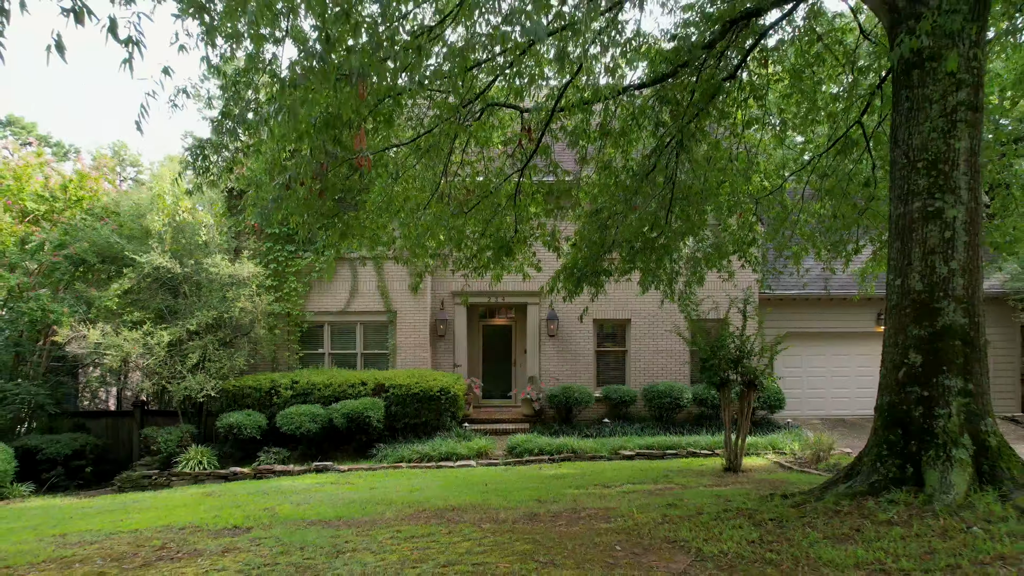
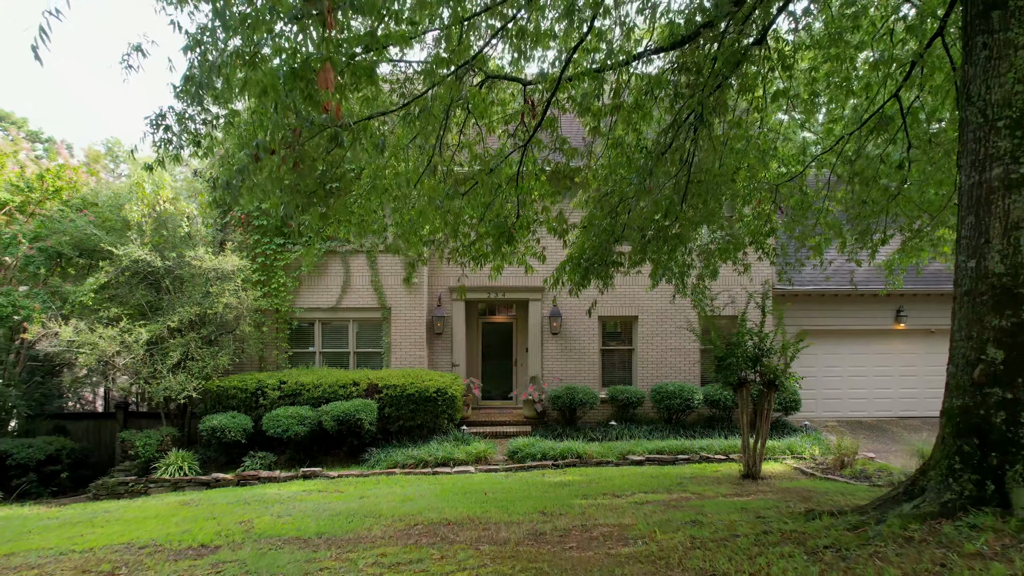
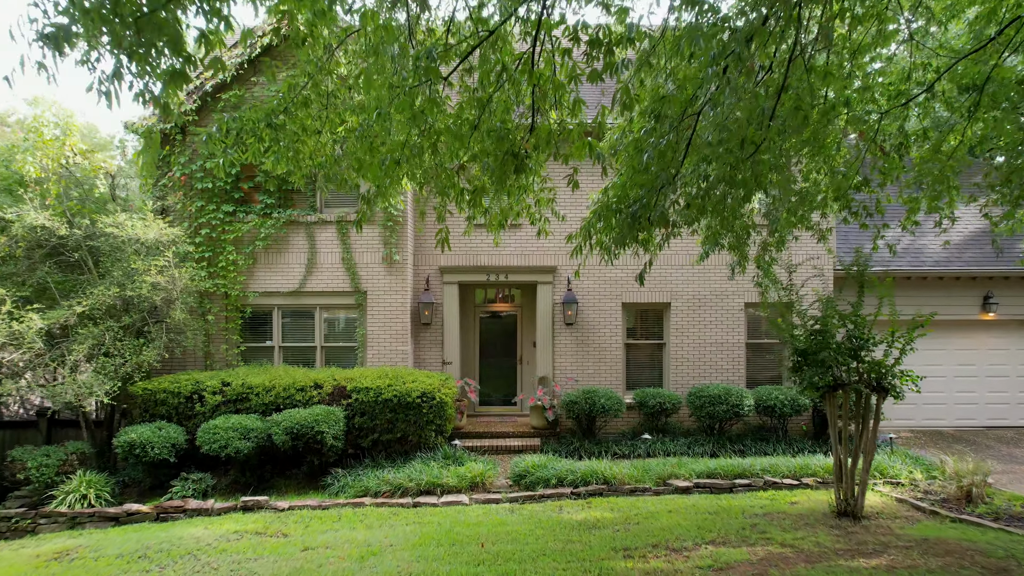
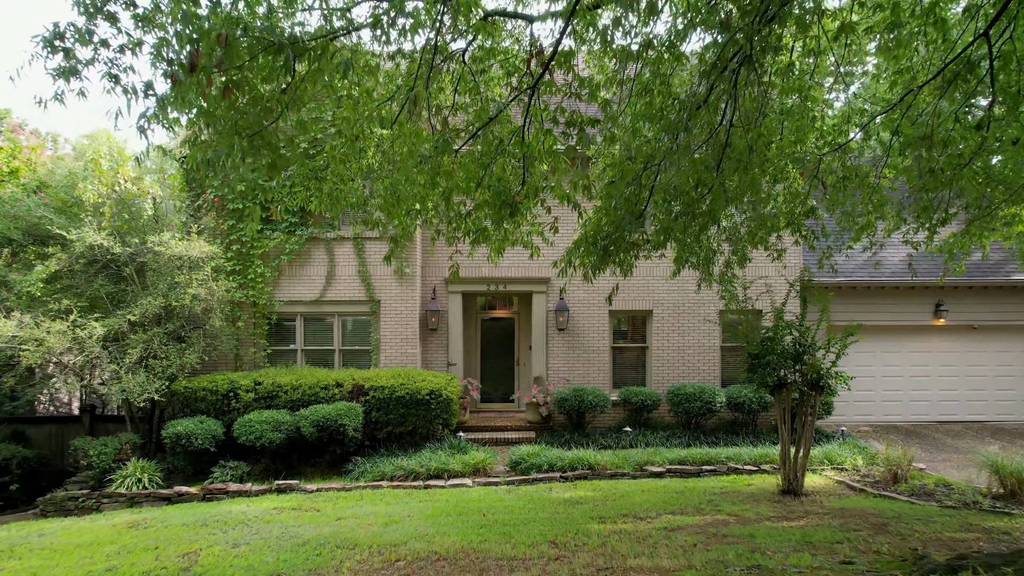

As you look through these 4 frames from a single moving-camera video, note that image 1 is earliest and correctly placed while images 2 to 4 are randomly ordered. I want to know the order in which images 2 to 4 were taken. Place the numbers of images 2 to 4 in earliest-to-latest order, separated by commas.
2, 4, 3
